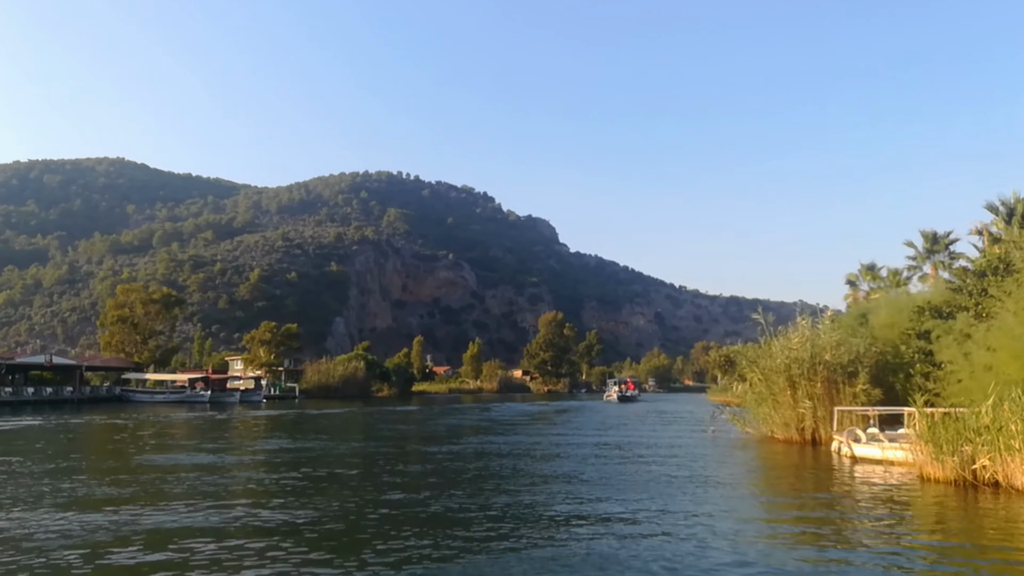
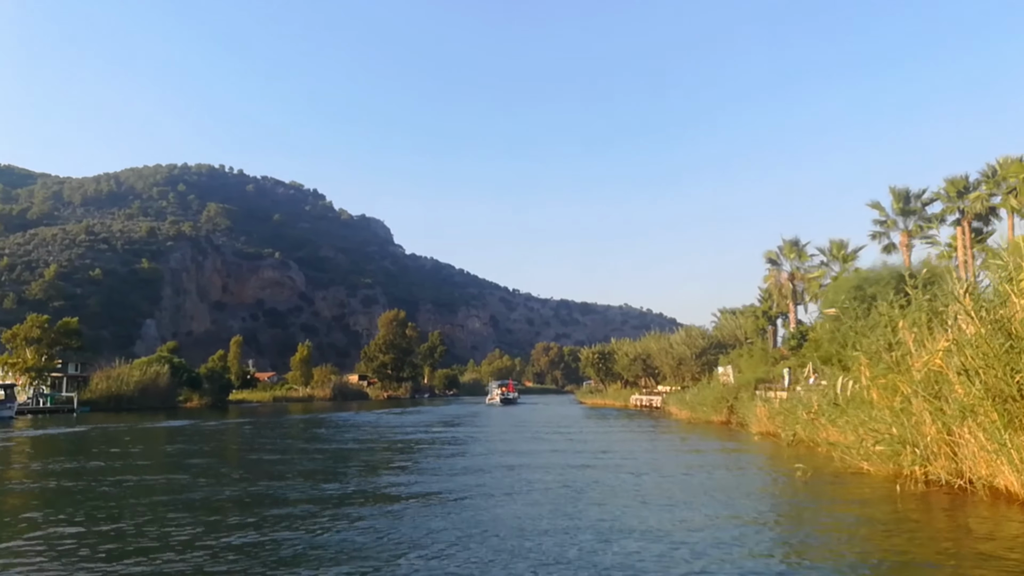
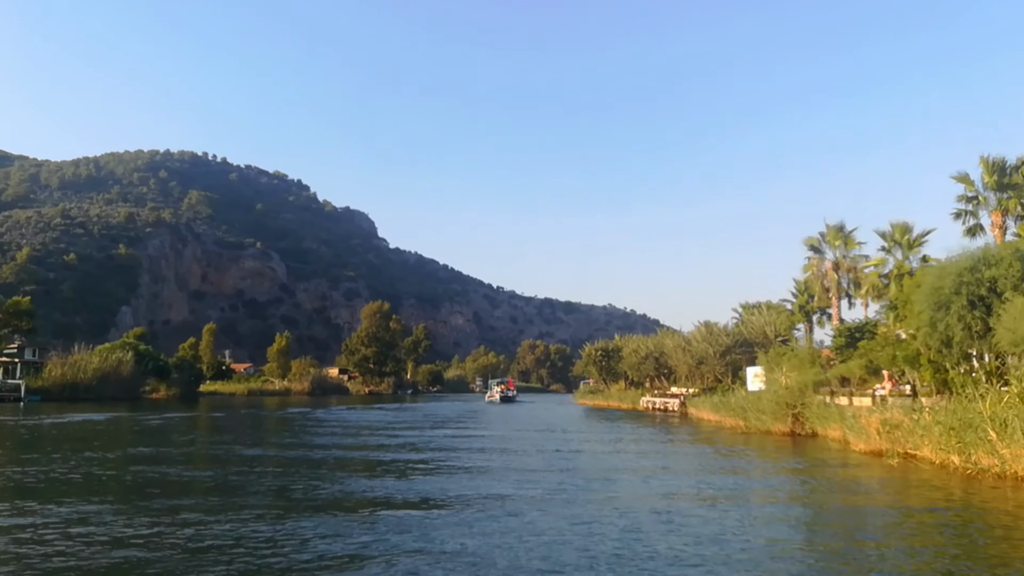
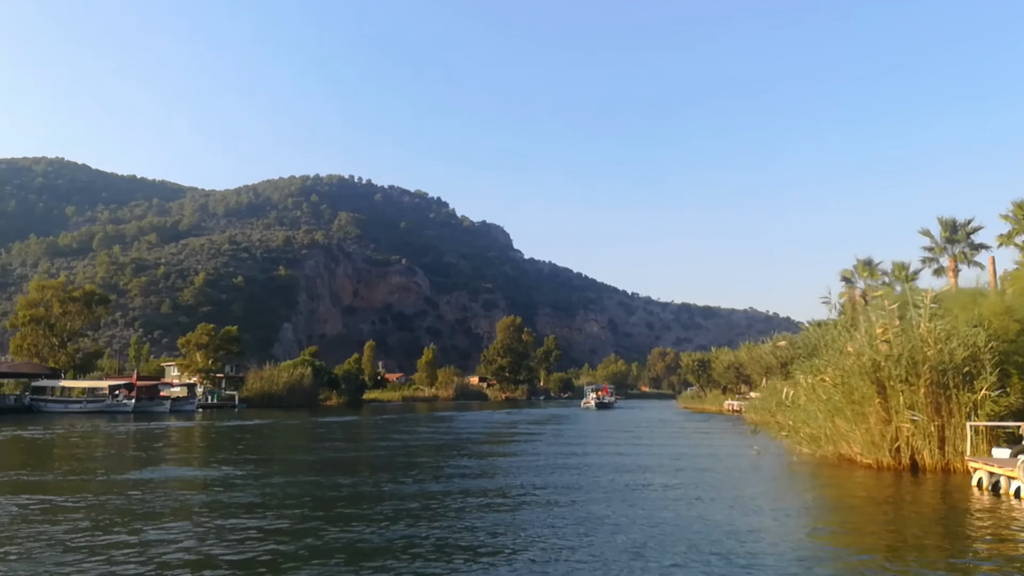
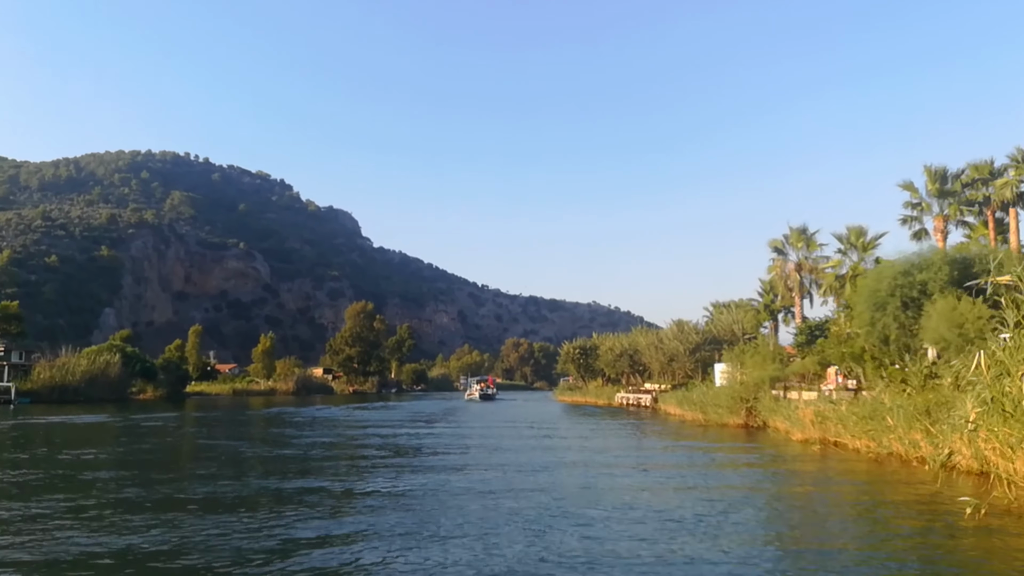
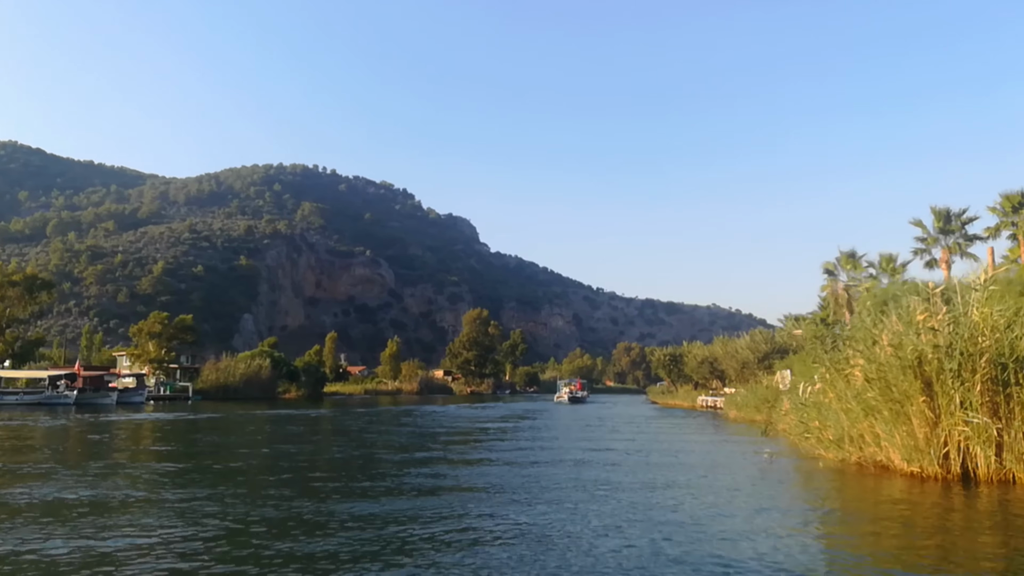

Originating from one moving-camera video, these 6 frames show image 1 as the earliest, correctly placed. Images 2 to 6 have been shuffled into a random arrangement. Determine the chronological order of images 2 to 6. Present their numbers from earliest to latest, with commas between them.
4, 6, 2, 5, 3
